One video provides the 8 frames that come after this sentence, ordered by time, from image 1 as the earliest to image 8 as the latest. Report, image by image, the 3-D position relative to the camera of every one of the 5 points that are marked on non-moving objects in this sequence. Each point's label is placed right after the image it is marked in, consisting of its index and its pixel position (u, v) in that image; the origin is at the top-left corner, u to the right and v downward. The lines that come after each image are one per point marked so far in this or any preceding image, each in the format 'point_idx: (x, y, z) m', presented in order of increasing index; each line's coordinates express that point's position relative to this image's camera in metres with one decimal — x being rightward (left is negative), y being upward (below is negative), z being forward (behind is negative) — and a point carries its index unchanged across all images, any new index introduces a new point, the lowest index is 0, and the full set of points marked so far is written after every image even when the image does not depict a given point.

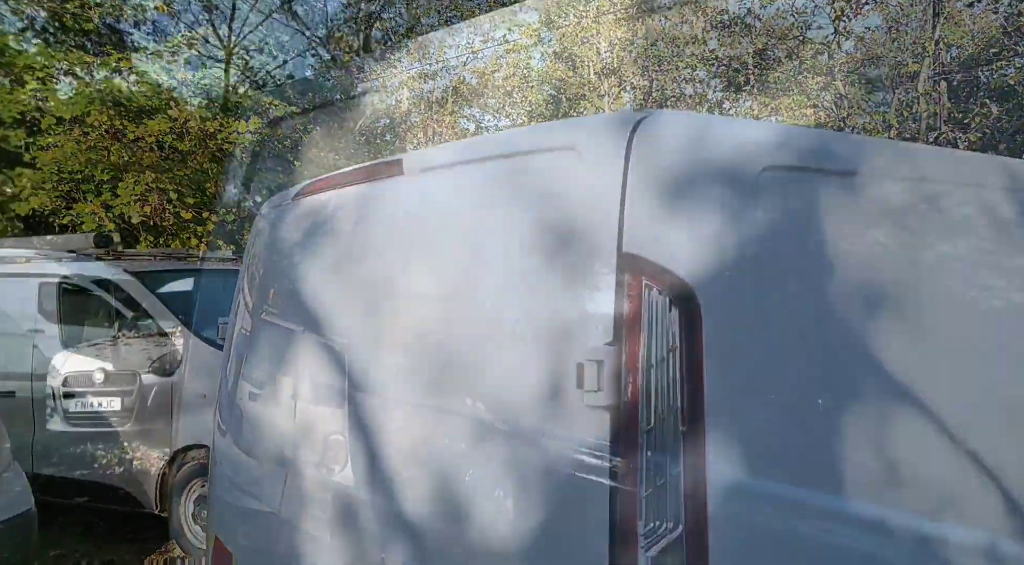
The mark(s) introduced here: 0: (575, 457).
0: (+0.1, -0.2, +0.7) m
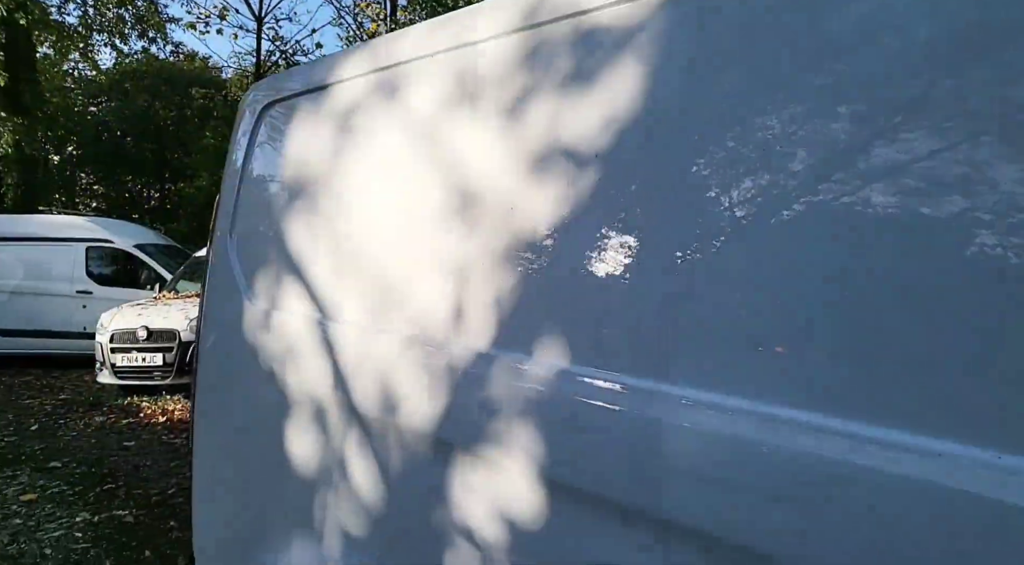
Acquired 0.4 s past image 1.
0: (0.0, -0.1, +1.0) m
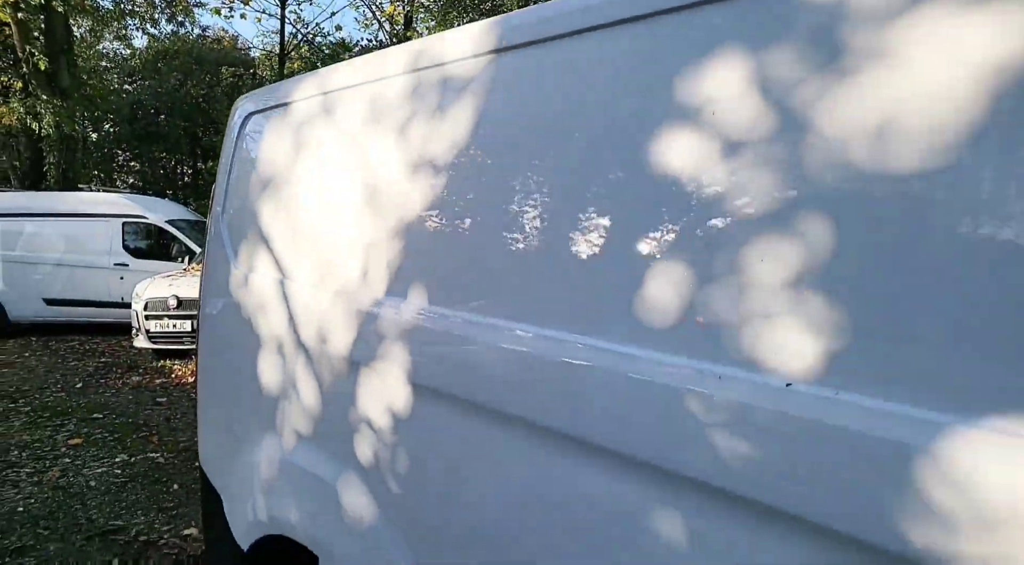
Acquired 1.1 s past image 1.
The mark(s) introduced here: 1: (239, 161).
0: (-0.3, -0.1, +1.5) m
1: (-0.9, +0.4, +2.2) m
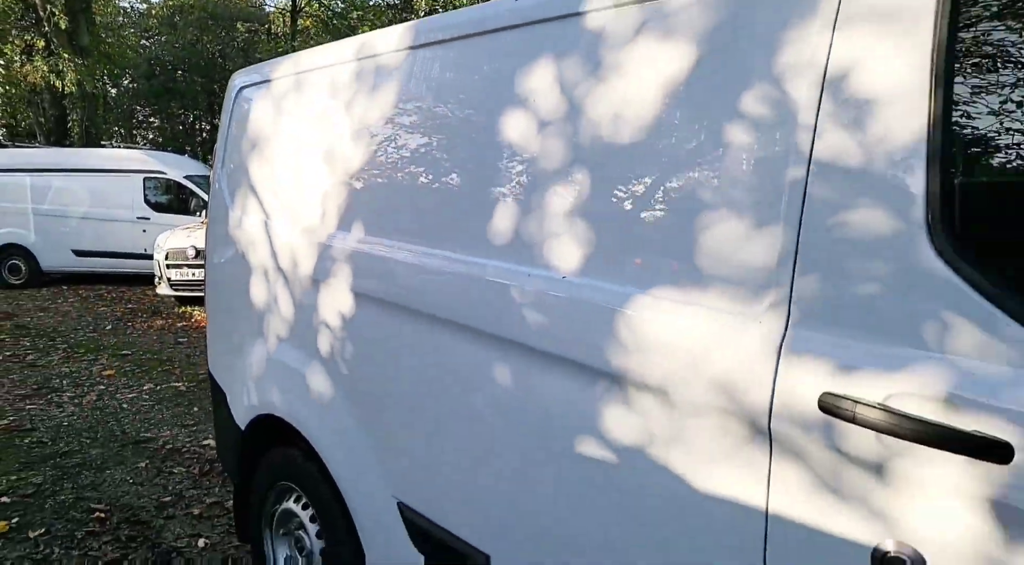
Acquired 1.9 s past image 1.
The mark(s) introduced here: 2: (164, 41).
0: (-0.6, +0.1, +2.1) m
1: (-1.1, +0.6, +2.7) m
2: (-8.9, +6.3, +17.8) m
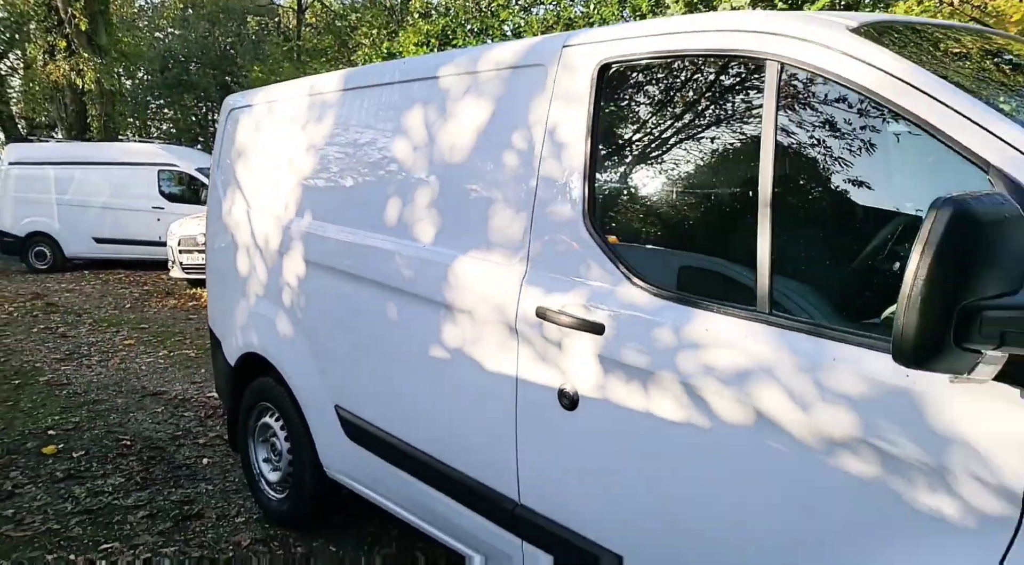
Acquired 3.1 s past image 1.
0: (-1.0, +0.3, +3.0) m
1: (-1.5, +0.8, +3.6) m
2: (-9.1, +6.6, +18.7) m
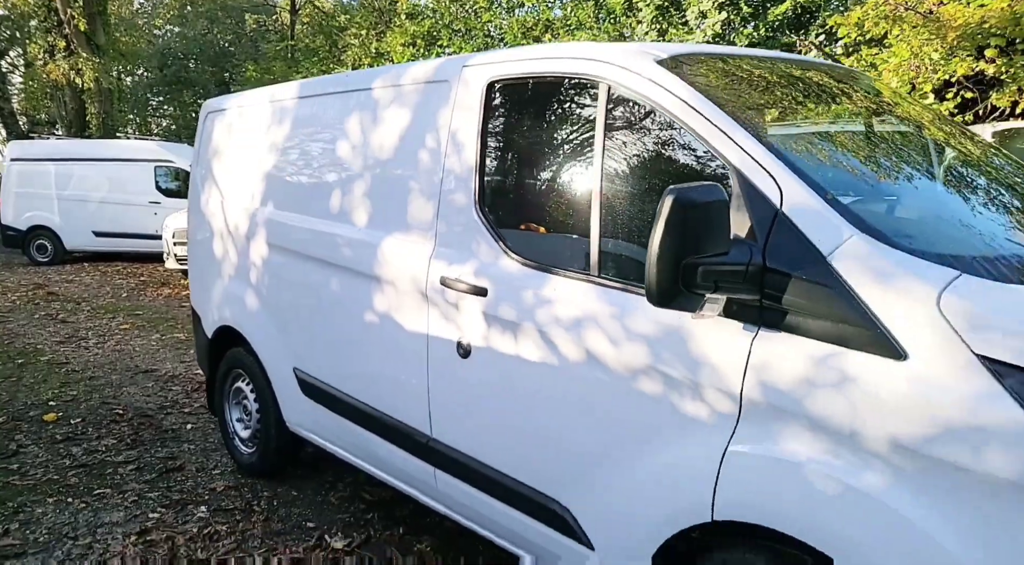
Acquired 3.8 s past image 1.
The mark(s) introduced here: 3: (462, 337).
0: (-1.3, +0.3, +3.5) m
1: (-1.8, +0.9, +4.1) m
2: (-9.4, +6.8, +19.2) m
3: (-0.2, -0.2, +2.4) m
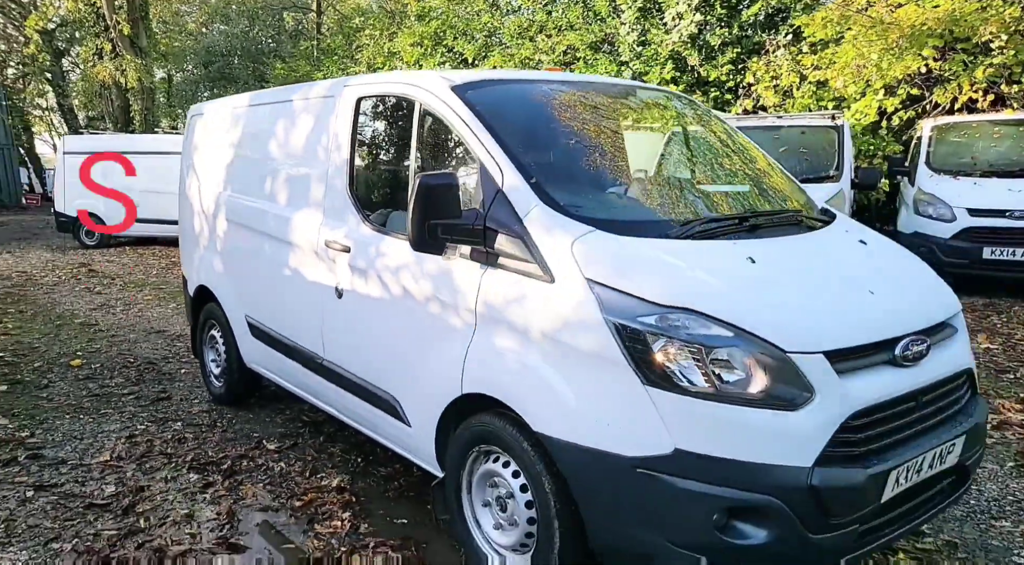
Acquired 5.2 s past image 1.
0: (-1.9, +0.6, +4.4) m
1: (-2.3, +1.1, +5.1) m
2: (-8.9, +7.3, +20.5) m
3: (-0.8, 0.0, +3.3) m
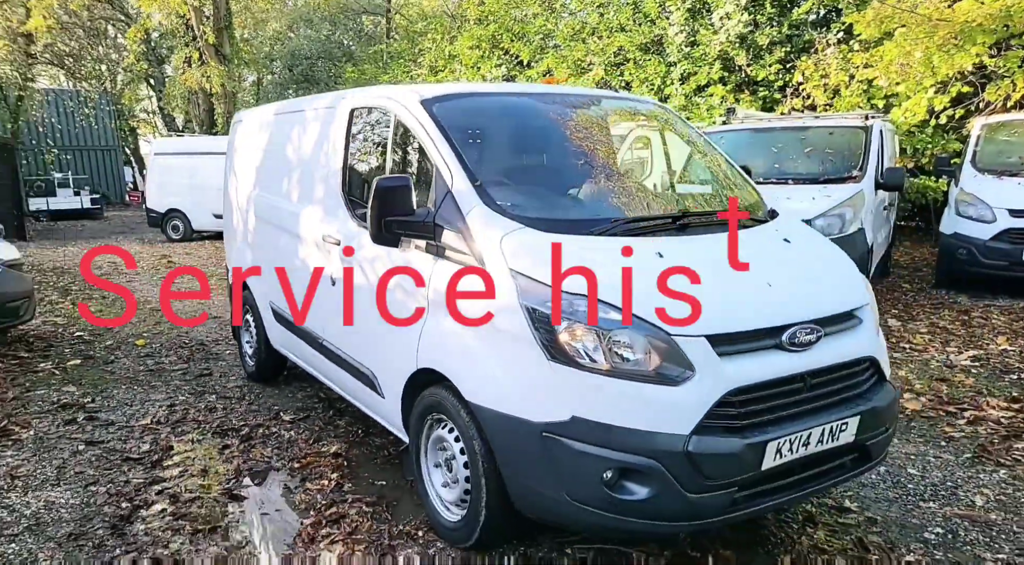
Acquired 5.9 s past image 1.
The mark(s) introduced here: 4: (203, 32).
0: (-1.9, +0.6, +5.0) m
1: (-2.2, +1.2, +5.6) m
2: (-7.0, +7.5, +21.7) m
3: (-1.0, +0.1, +3.7) m
4: (-8.2, +6.7, +18.4) m
